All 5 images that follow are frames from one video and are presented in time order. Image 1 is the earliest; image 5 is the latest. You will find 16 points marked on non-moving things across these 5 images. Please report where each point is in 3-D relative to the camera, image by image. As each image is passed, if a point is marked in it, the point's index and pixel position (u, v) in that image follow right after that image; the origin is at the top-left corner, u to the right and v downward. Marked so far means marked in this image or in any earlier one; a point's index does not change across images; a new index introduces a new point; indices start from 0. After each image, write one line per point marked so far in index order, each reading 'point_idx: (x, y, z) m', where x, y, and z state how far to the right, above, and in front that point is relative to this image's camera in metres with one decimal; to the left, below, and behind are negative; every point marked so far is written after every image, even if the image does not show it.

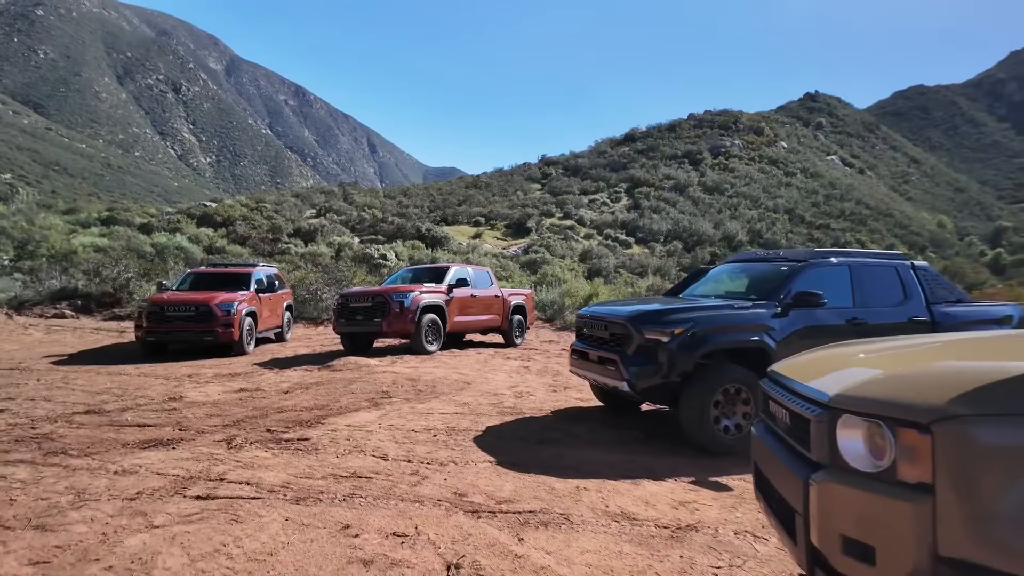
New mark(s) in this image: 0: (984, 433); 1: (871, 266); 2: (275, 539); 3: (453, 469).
0: (+1.3, -0.4, +1.7) m
1: (+4.0, +0.3, +6.4) m
2: (-1.4, -1.4, +3.4) m
3: (-0.5, -1.5, +4.9) m
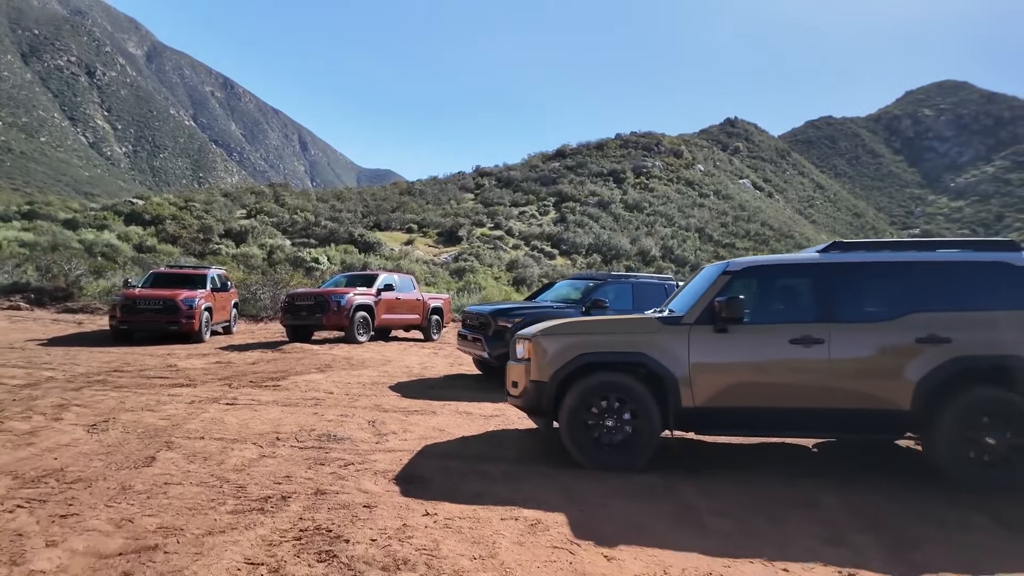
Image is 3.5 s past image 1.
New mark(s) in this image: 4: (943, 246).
0: (+0.3, -0.5, +5.2) m
1: (+2.4, +0.1, +10.3) m
2: (-2.7, -1.4, +6.7) m
3: (-1.9, -1.5, +8.2) m
4: (+3.9, +0.4, +5.3) m
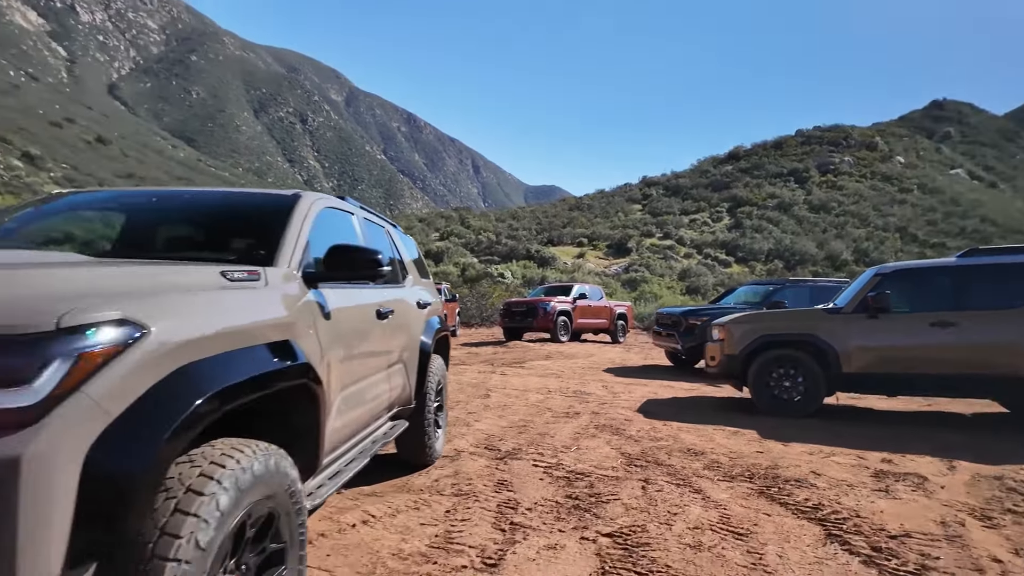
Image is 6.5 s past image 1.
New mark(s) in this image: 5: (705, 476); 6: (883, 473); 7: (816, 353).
0: (+2.9, -0.5, +7.5) m
1: (+6.3, +0.1, +11.8) m
2: (+0.4, -1.5, +9.7) m
3: (+1.6, -1.6, +11.0) m
4: (+6.4, +0.4, +6.6) m
5: (+1.5, -1.5, +4.6) m
6: (+3.0, -1.5, +4.7) m
7: (+3.7, -0.8, +7.2) m
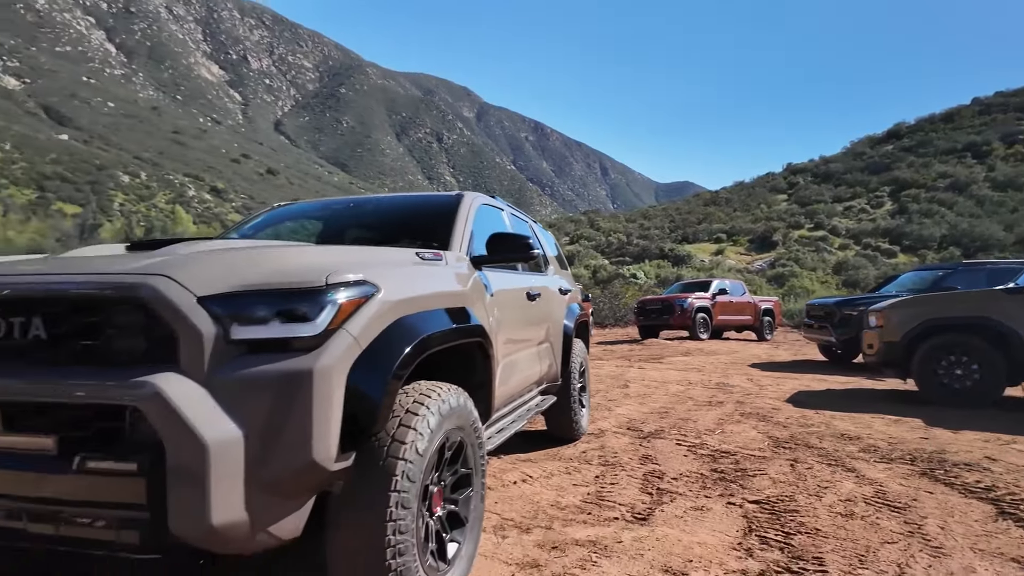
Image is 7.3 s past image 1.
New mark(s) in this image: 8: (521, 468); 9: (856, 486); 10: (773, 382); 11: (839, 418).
0: (+4.6, -0.3, +7.1) m
1: (+8.9, +0.4, +10.5) m
2: (+2.7, -1.4, +9.7) m
3: (+4.1, -1.5, +10.7) m
4: (+7.8, +0.8, +5.4) m
5: (+2.7, -1.3, +4.5) m
6: (+4.1, -1.3, +4.3) m
7: (+5.4, -0.6, +6.5) m
8: (+0.1, -1.3, +4.3) m
9: (+2.2, -1.3, +3.8) m
10: (+4.0, -1.4, +9.0) m
11: (+3.3, -1.3, +5.9) m
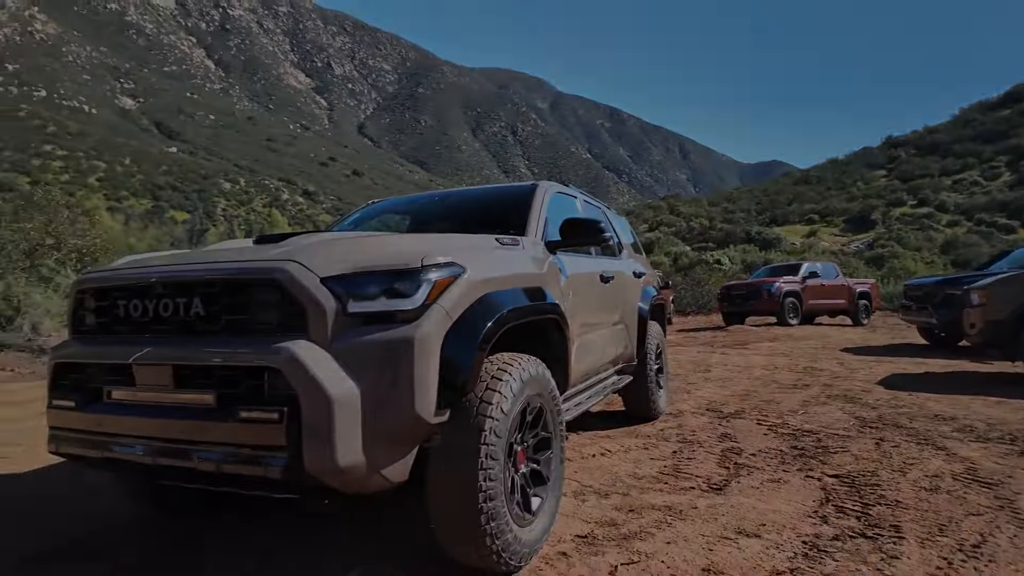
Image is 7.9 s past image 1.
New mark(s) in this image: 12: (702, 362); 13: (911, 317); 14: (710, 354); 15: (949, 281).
0: (+5.5, 0.0, +6.6) m
1: (+10.2, +0.8, +9.5) m
2: (+4.0, -1.1, +9.5) m
3: (+5.6, -1.1, +10.3) m
4: (+8.4, +1.1, +4.5) m
5: (+3.3, -1.1, +4.4) m
6: (+4.7, -1.0, +3.9) m
7: (+6.2, -0.3, +6.0) m
8: (+0.7, -1.2, +4.5) m
9: (+2.8, -1.1, +3.8) m
10: (+5.2, -1.1, +8.6) m
11: (+4.1, -1.1, +5.7) m
12: (+2.9, -1.1, +9.1) m
13: (+7.4, -0.6, +11.0) m
14: (+3.5, -1.2, +10.3) m
15: (+7.6, +0.1, +10.2) m
